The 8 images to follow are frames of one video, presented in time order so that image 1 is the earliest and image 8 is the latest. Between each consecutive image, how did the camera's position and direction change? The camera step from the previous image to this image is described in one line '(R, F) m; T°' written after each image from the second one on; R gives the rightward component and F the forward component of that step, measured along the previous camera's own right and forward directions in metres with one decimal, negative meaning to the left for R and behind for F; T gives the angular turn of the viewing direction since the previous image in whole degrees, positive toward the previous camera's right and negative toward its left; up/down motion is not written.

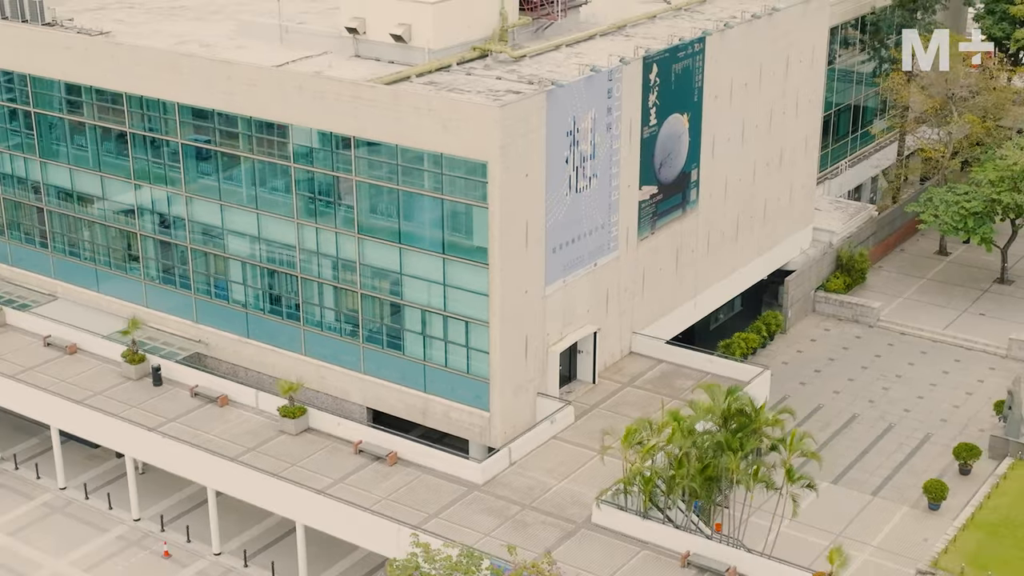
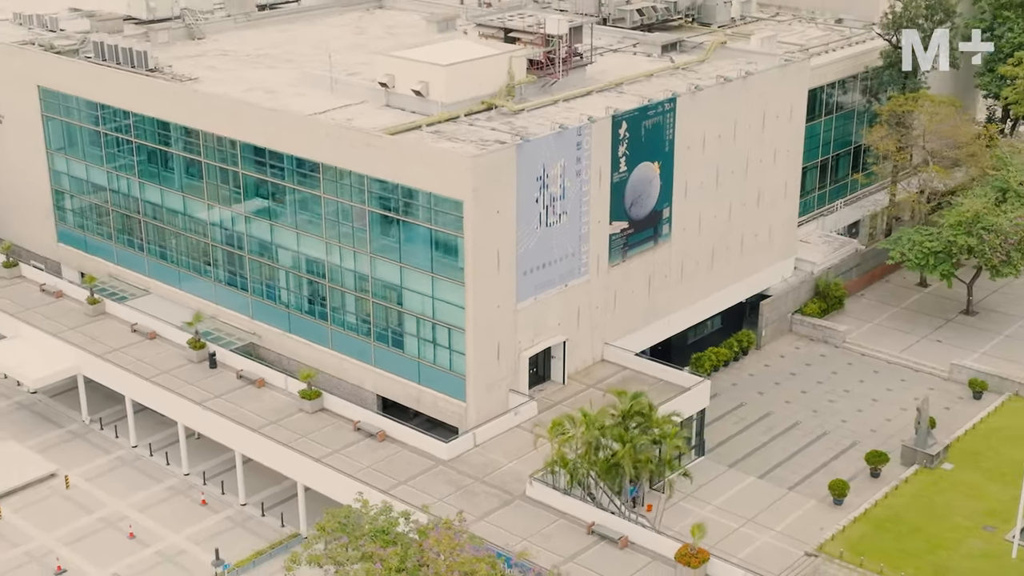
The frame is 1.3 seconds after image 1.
(+6.6, -8.5) m; -7°
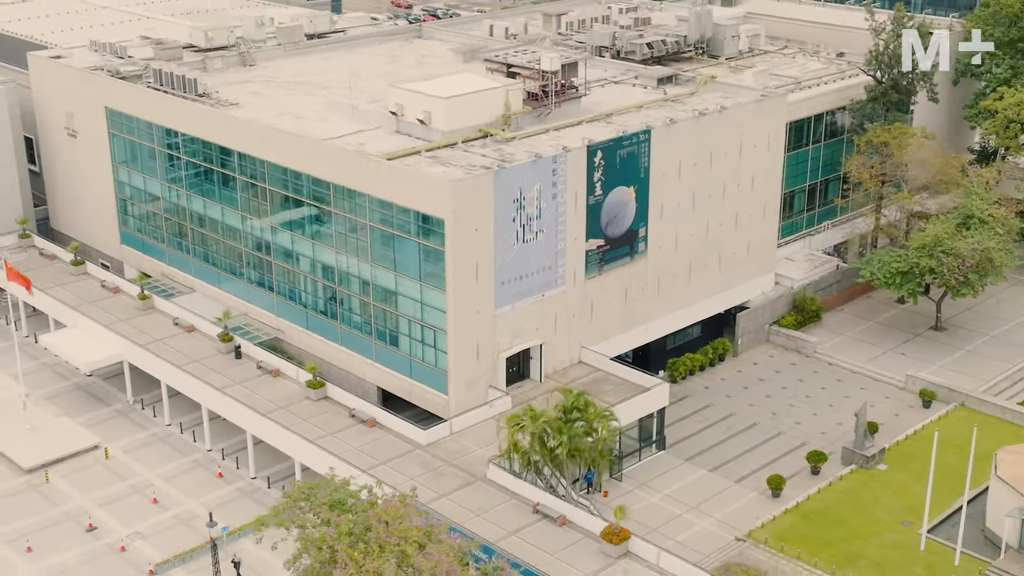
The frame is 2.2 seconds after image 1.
(+5.4, -6.4) m; -5°
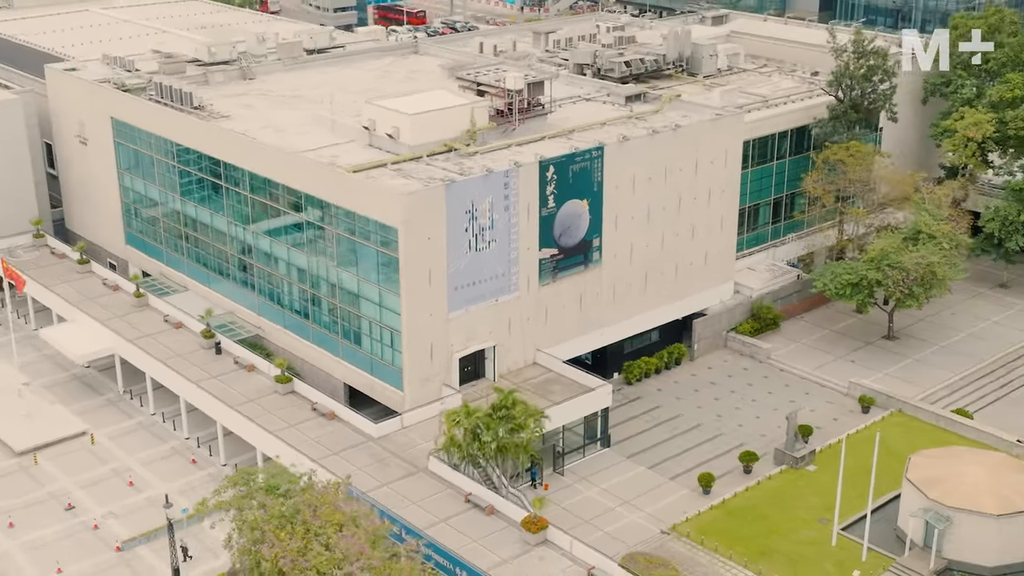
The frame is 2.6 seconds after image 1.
(+5.0, -3.8) m; -3°
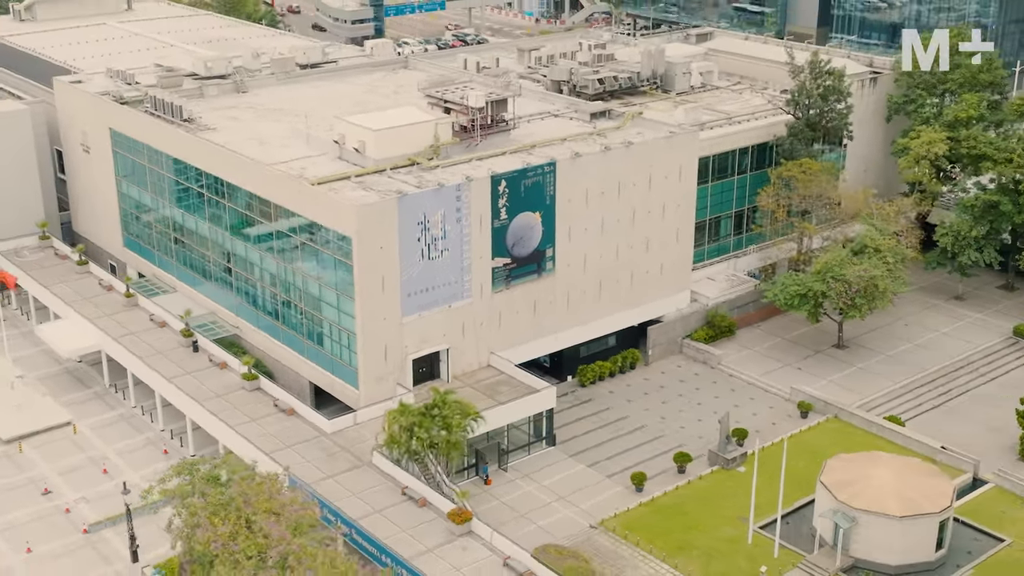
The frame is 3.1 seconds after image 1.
(+5.1, -3.7) m; -3°
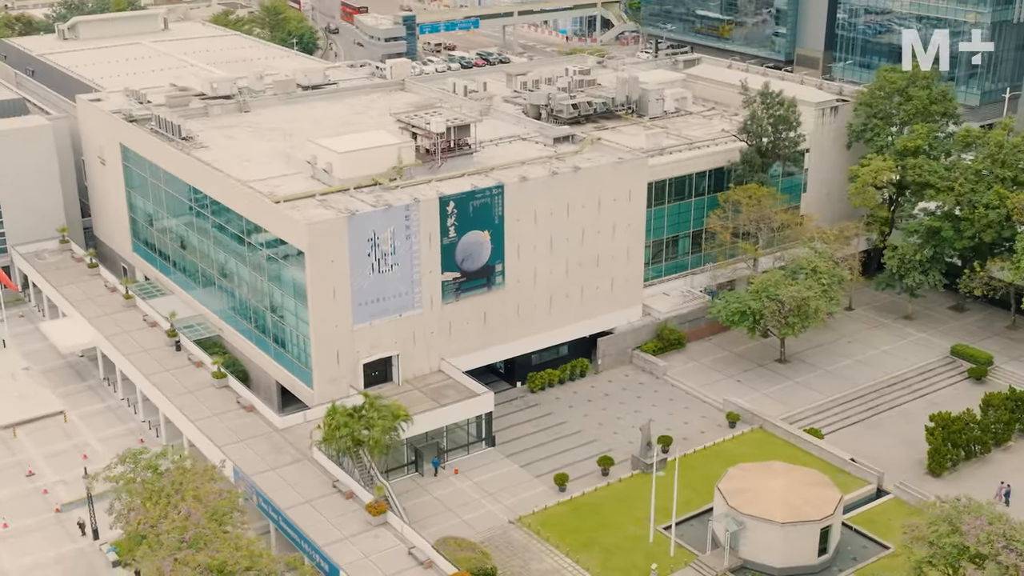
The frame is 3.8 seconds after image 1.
(+7.9, -5.2) m; -5°
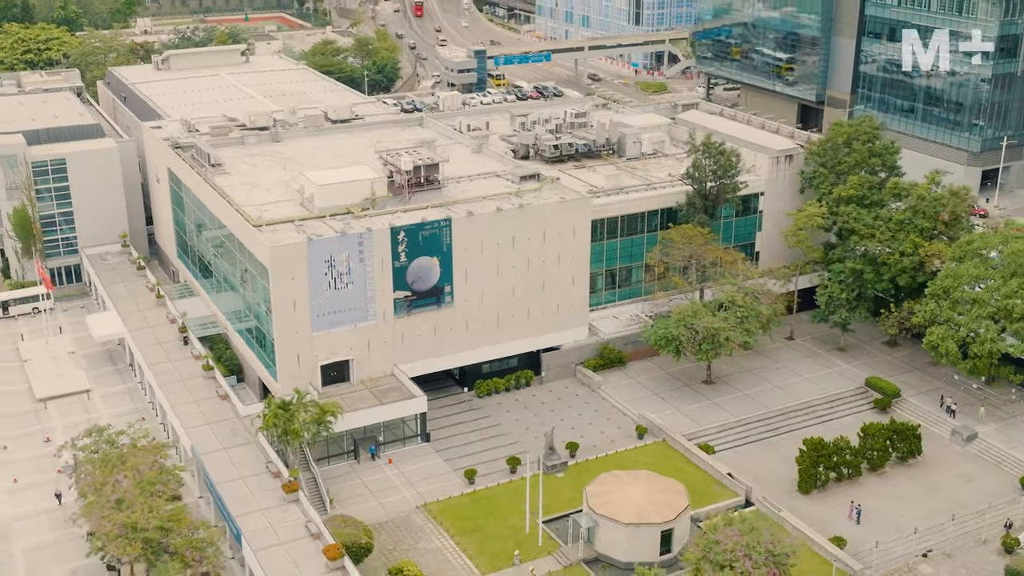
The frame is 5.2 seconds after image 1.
(+15.6, -10.0) m; -9°
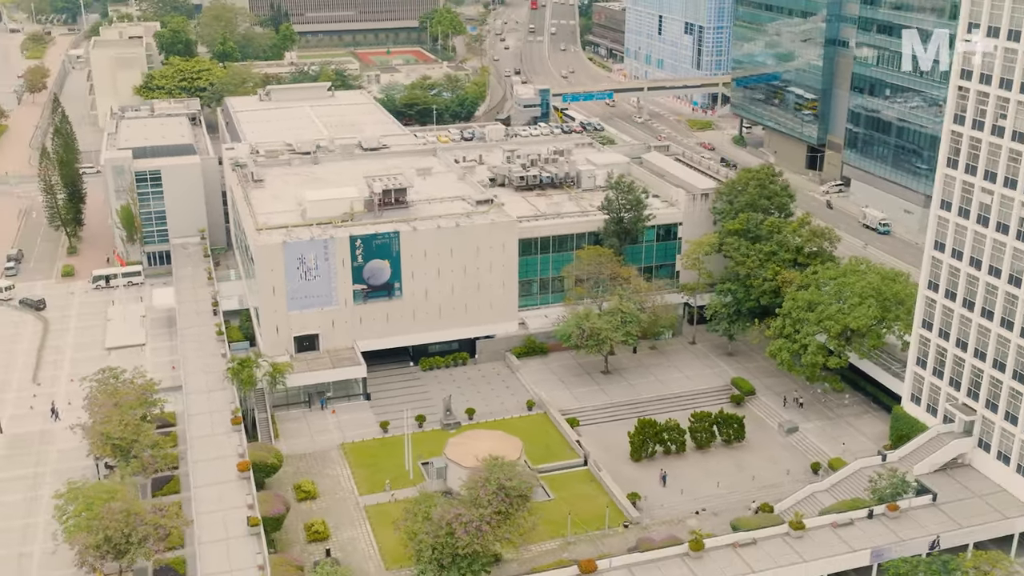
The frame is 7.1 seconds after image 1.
(+26.7, -21.0) m; -12°
